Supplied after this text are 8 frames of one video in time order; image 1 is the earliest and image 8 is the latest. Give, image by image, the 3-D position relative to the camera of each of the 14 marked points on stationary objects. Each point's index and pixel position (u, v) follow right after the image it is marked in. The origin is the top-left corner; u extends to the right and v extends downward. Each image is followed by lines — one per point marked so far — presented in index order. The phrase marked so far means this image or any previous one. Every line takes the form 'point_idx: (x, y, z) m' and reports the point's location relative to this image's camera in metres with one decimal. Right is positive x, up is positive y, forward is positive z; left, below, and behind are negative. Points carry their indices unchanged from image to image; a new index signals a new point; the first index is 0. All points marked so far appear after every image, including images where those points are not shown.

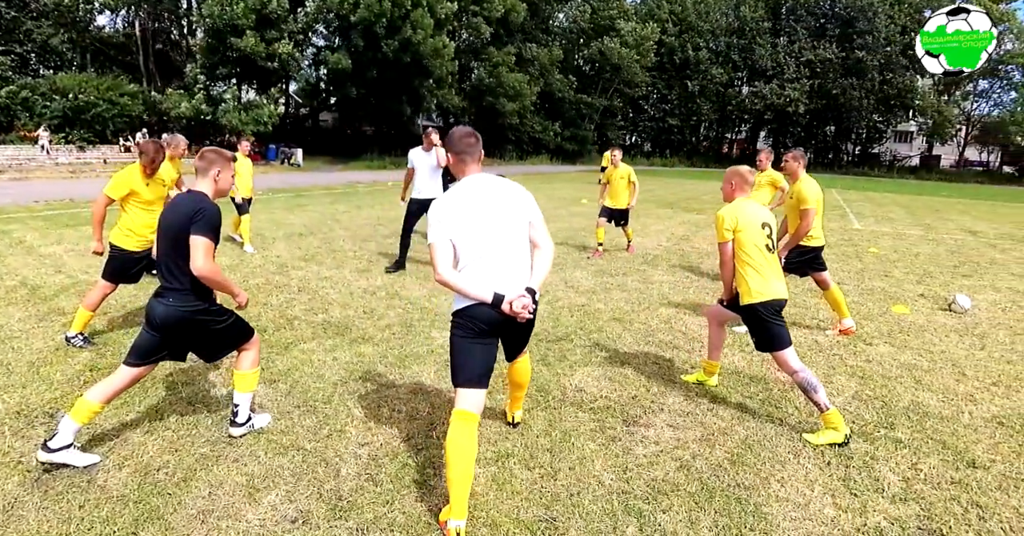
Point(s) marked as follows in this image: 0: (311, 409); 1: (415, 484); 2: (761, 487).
0: (-1.4, -1.0, +3.9) m
1: (-0.5, -1.2, +3.1) m
2: (+1.5, -1.2, +3.3) m
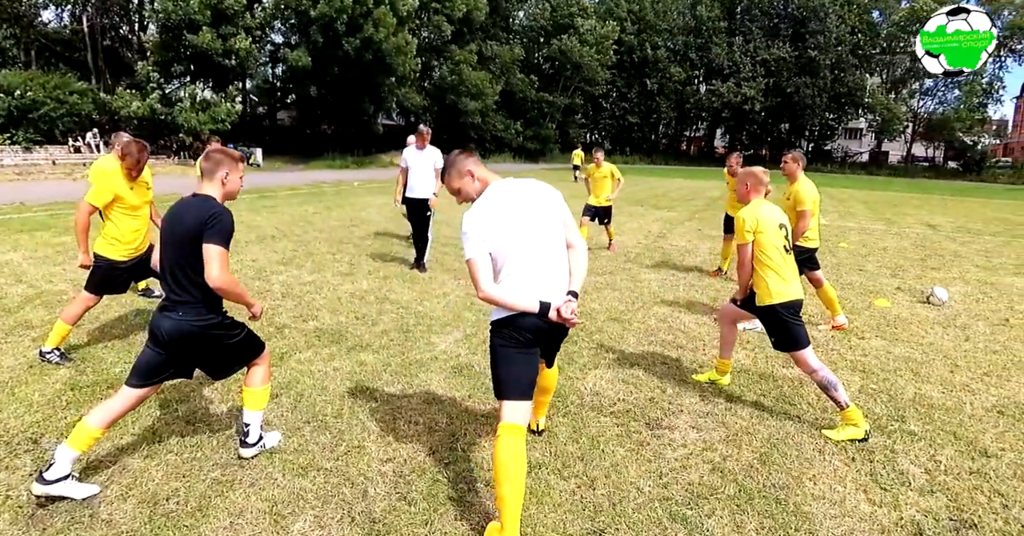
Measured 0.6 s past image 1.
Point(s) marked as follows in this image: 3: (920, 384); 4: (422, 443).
0: (-1.2, -1.0, +3.7) m
1: (-0.3, -1.2, +3.0) m
2: (+1.7, -1.2, +3.3) m
3: (+3.3, -0.9, +4.6) m
4: (-0.5, -1.1, +3.5) m
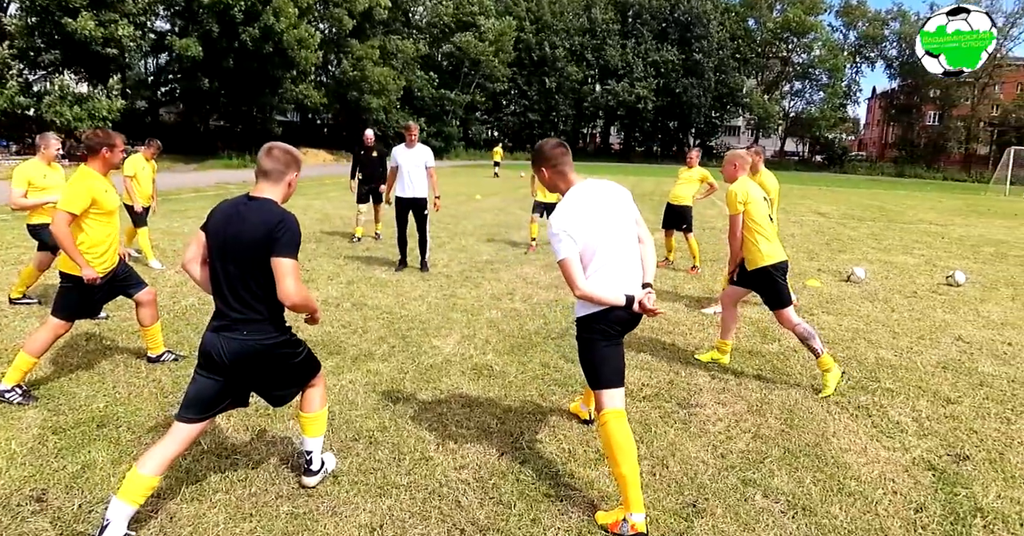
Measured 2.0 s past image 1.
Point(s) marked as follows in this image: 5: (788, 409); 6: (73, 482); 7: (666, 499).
0: (-0.9, -1.1, +3.6) m
1: (+0.2, -1.2, +3.1) m
2: (+2.1, -1.1, +3.7) m
3: (+3.4, -0.8, +5.3) m
4: (-0.1, -1.1, +3.5) m
5: (+2.0, -1.0, +4.1) m
6: (-2.5, -1.2, +3.2) m
7: (+0.9, -1.2, +3.1) m
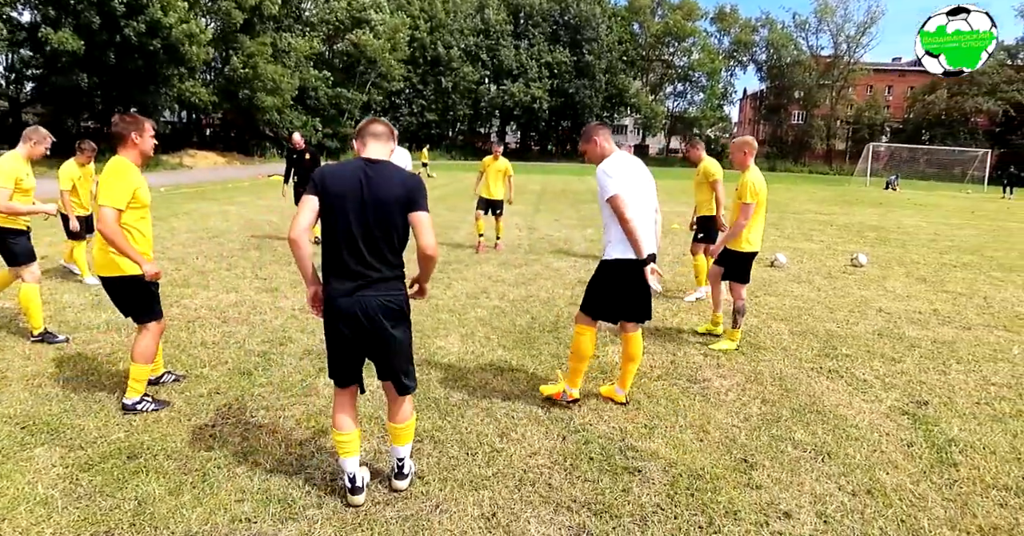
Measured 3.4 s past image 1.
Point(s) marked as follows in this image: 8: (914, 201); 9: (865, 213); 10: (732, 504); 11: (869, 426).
0: (-0.5, -1.1, +3.7) m
1: (+0.7, -1.2, +3.4) m
2: (+2.4, -1.0, +4.4) m
3: (+3.4, -0.6, +6.2) m
4: (+0.2, -1.1, +3.8) m
5: (+2.2, -0.9, +4.8) m
6: (-2.0, -1.3, +2.9) m
7: (+1.3, -1.2, +3.6) m
8: (+11.8, +1.9, +16.6) m
9: (+8.3, +1.3, +13.3) m
10: (+1.2, -1.3, +3.2) m
11: (+2.6, -1.1, +4.1) m
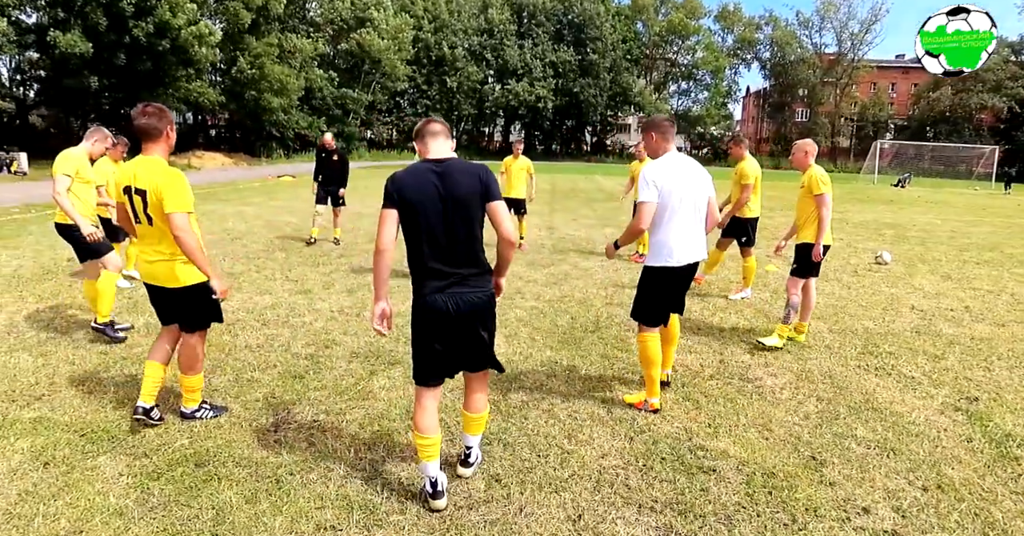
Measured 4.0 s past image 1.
0: (0.0, -1.1, +3.7) m
1: (+1.1, -1.2, +3.4) m
2: (+2.8, -1.0, +4.4) m
3: (+3.8, -0.5, +6.2) m
4: (+0.7, -1.1, +3.8) m
5: (+2.7, -0.9, +4.8) m
6: (-1.5, -1.3, +3.0) m
7: (+1.8, -1.2, +3.6) m
8: (+12.2, +2.1, +16.7) m
9: (+8.7, +1.4, +13.4) m
10: (+1.7, -1.3, +3.2) m
11: (+3.0, -1.1, +4.2) m
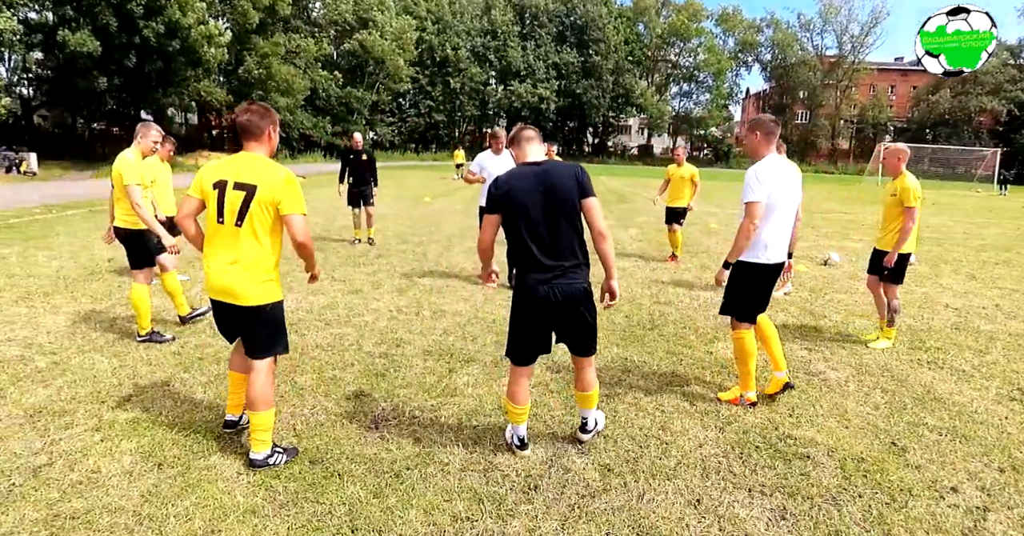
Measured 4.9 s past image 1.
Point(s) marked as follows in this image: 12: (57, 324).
0: (+0.6, -1.1, +3.9) m
1: (+1.8, -1.2, +3.6) m
2: (+3.5, -1.0, +4.7) m
3: (+4.4, -0.5, +6.5) m
4: (+1.3, -1.1, +4.0) m
5: (+3.3, -0.9, +5.1) m
6: (-0.8, -1.4, +3.1) m
7: (+2.4, -1.2, +3.8) m
8: (+12.6, +2.1, +17.1) m
9: (+9.2, +1.4, +13.7) m
10: (+2.3, -1.3, +3.4) m
11: (+3.7, -1.1, +4.4) m
12: (-4.7, -0.6, +5.7) m
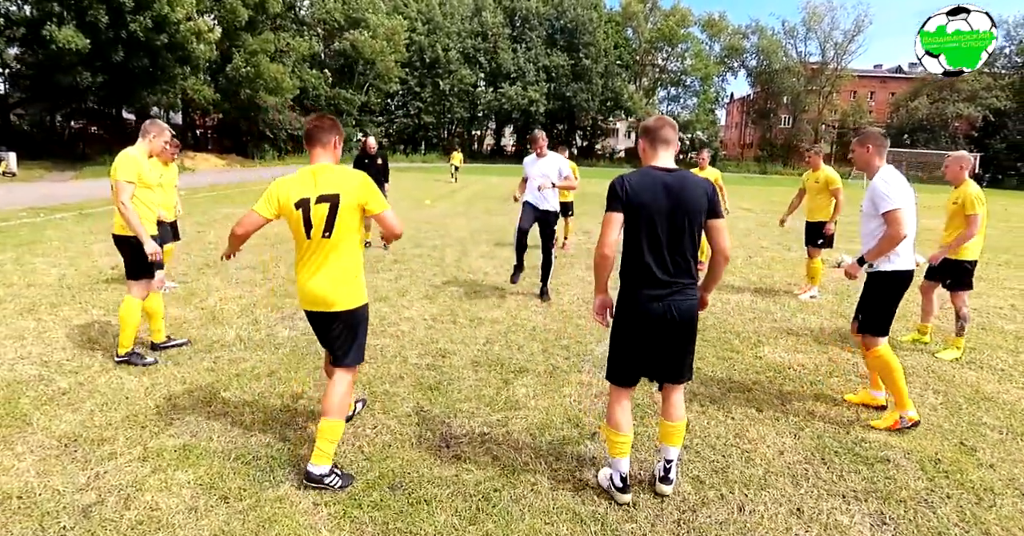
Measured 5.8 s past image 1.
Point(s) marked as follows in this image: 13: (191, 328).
0: (+1.1, -1.2, +3.8) m
1: (+2.3, -1.3, +3.6) m
2: (+4.0, -1.1, +4.7) m
3: (+4.8, -0.6, +6.6) m
4: (+1.9, -1.2, +4.0) m
5: (+3.8, -1.0, +5.1) m
6: (-0.3, -1.4, +3.0) m
7: (+3.0, -1.2, +3.8) m
8: (+12.5, +2.0, +17.5) m
9: (+9.3, +1.3, +14.0) m
10: (+2.9, -1.4, +3.5) m
11: (+4.2, -1.2, +4.5) m
12: (-4.3, -0.7, +5.5) m
13: (-3.4, -0.6, +6.0) m
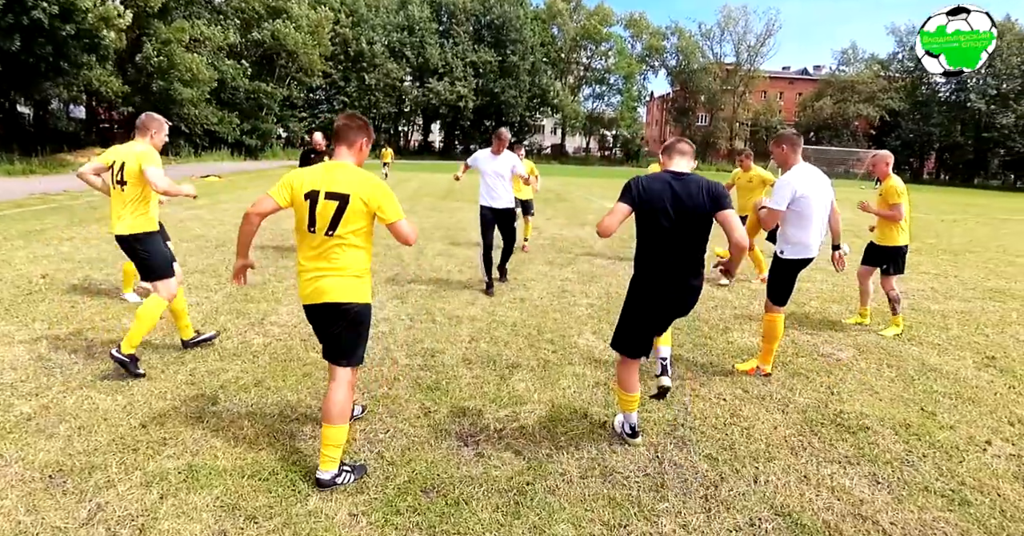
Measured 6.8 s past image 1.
0: (+1.3, -1.1, +4.0) m
1: (+2.5, -1.2, +4.0) m
2: (+3.9, -0.9, +5.3) m
3: (+4.5, -0.4, +7.3) m
4: (+1.9, -1.1, +4.3) m
5: (+3.7, -0.8, +5.7) m
6: (0.0, -1.4, +3.0) m
7: (+3.1, -1.1, +4.3) m
8: (+10.6, +2.5, +19.1) m
9: (+7.8, +1.7, +15.2) m
10: (+3.0, -1.2, +3.9) m
11: (+4.2, -1.0, +5.1) m
12: (-4.4, -0.8, +4.9) m
13: (-3.5, -0.7, +5.5) m
